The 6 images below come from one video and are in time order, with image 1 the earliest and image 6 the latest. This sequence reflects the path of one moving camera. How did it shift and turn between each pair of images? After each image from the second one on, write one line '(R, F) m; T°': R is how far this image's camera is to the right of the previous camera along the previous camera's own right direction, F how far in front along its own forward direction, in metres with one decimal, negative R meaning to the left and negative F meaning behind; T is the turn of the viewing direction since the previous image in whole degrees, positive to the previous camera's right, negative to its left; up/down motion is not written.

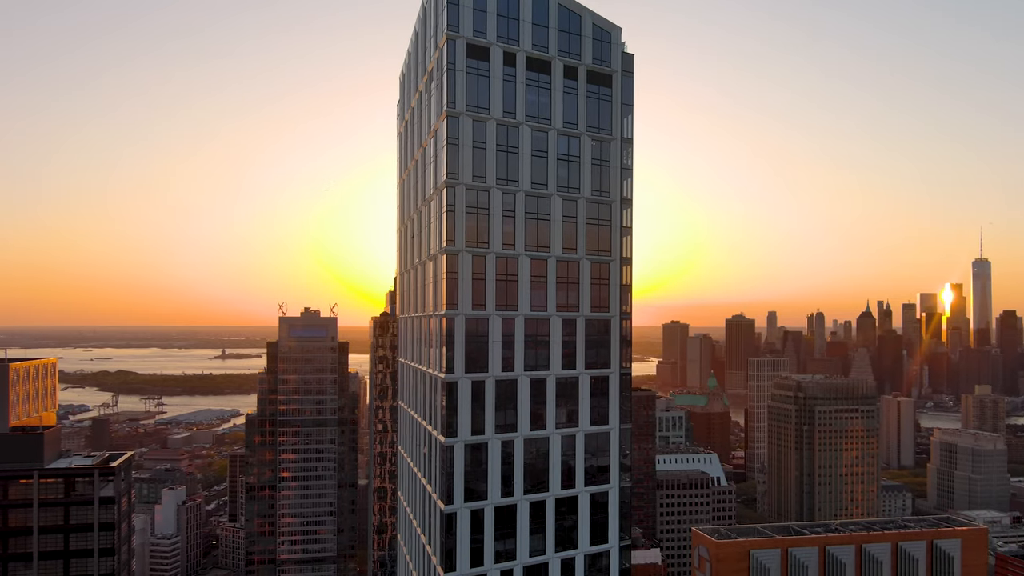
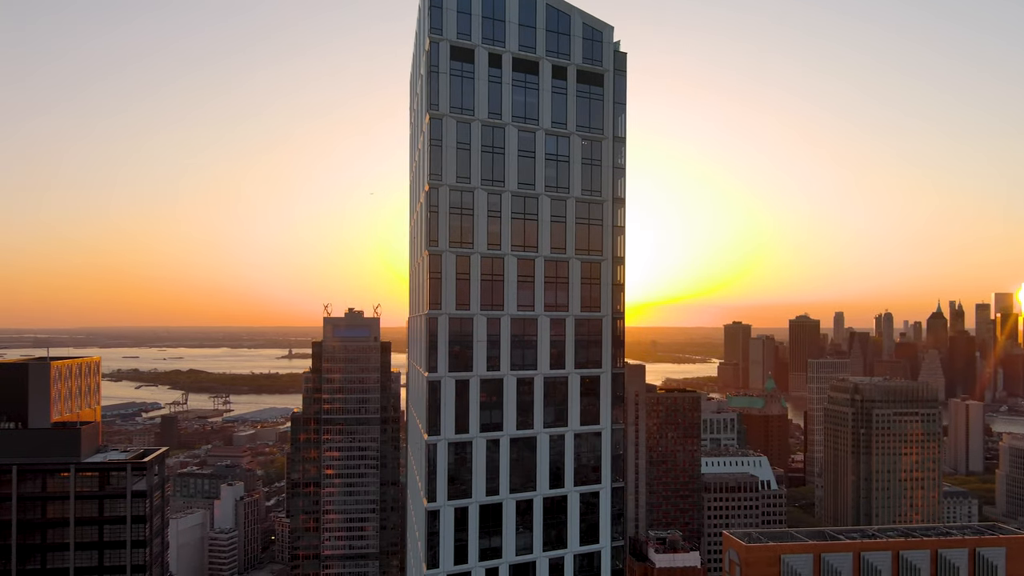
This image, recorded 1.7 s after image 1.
(+2.3, -0.1) m; -4°
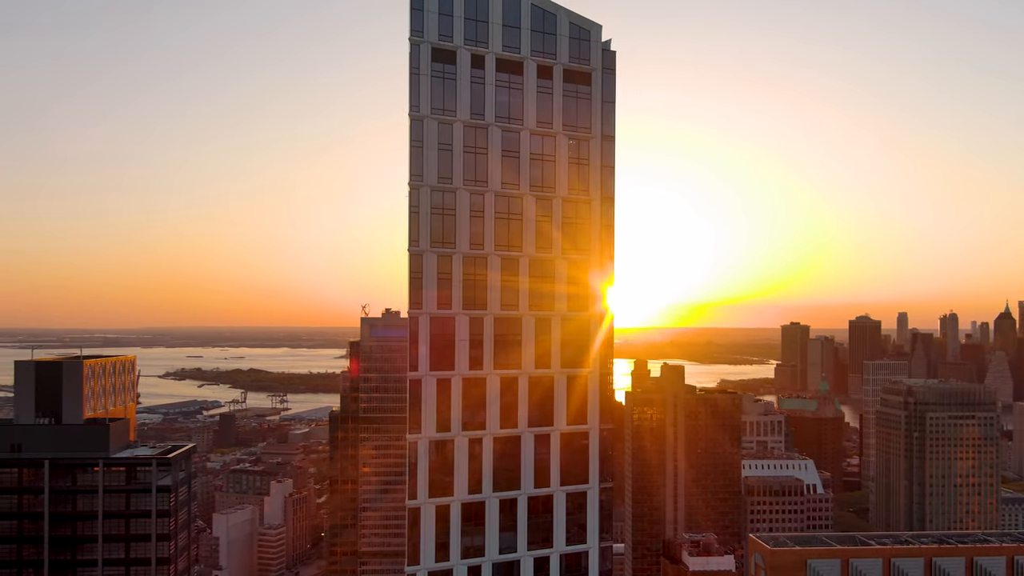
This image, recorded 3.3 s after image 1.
(+2.2, -0.1) m; -3°
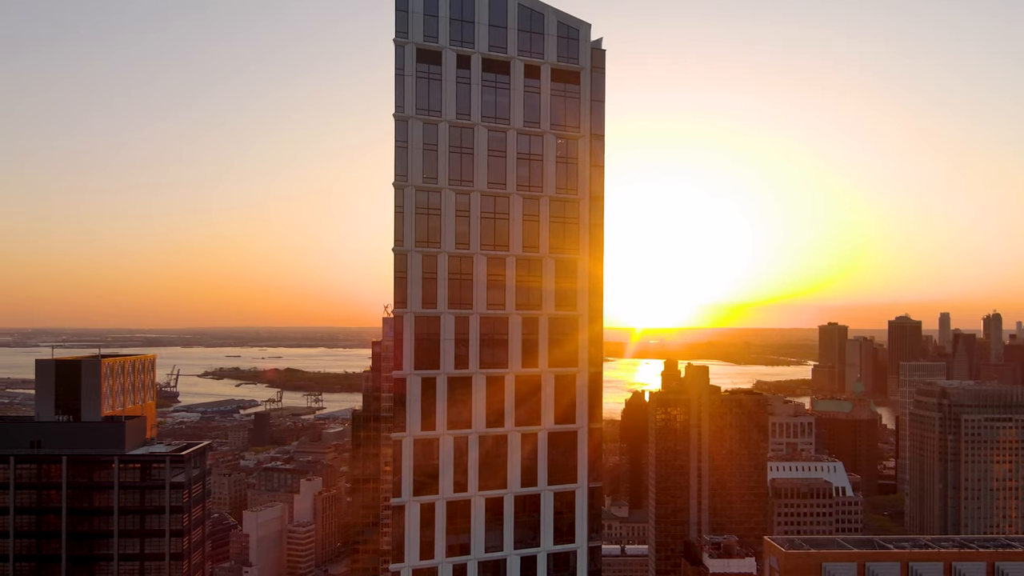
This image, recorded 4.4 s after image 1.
(+1.5, -0.1) m; -2°
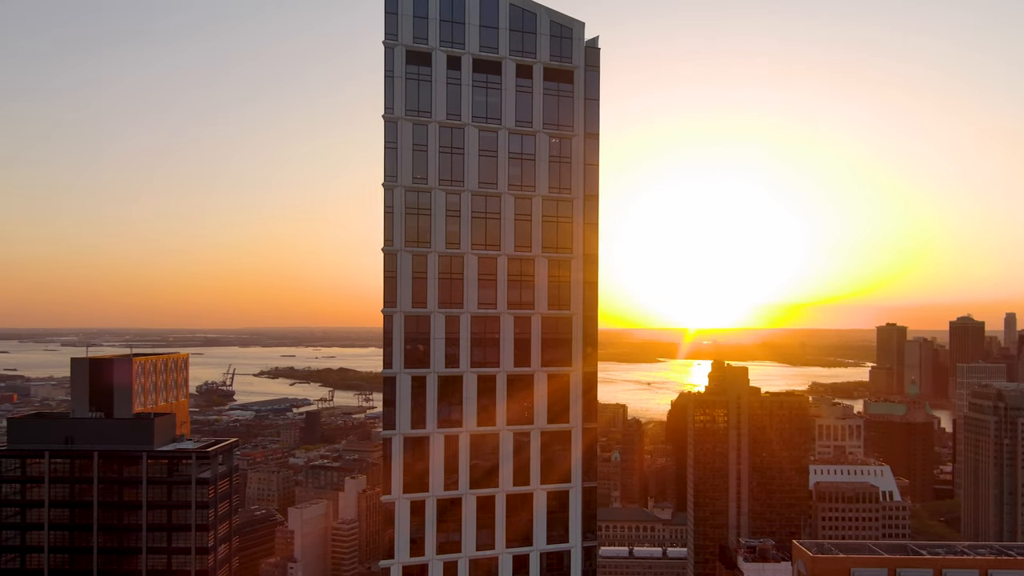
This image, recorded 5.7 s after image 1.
(+1.9, 0.0) m; -3°
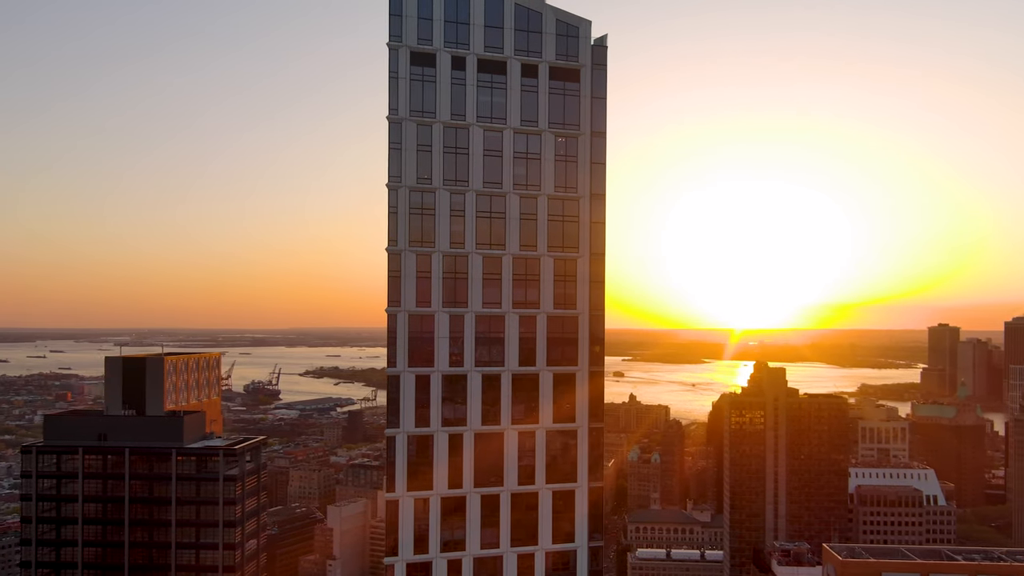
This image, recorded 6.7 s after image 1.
(+1.2, 0.0) m; -3°
